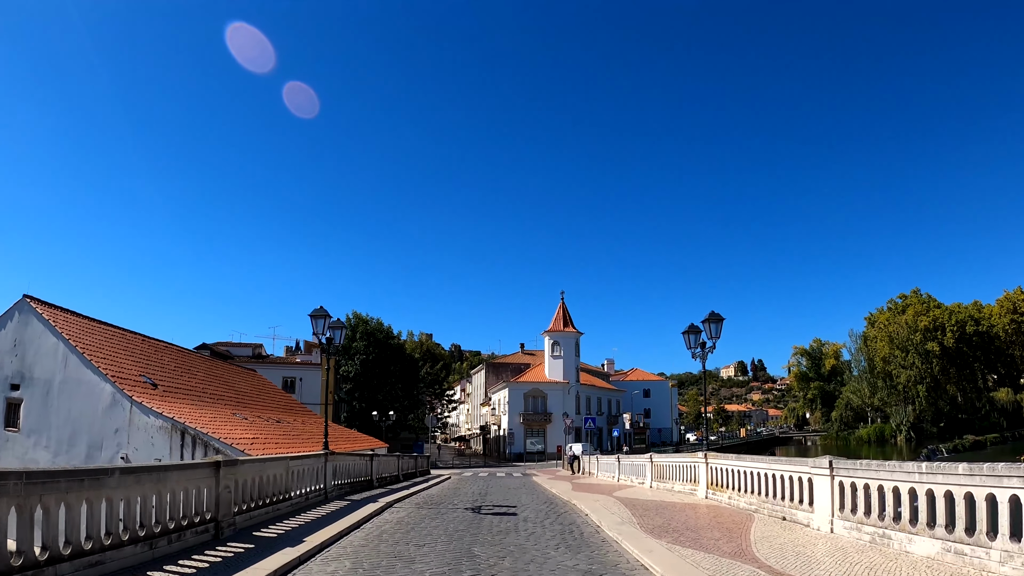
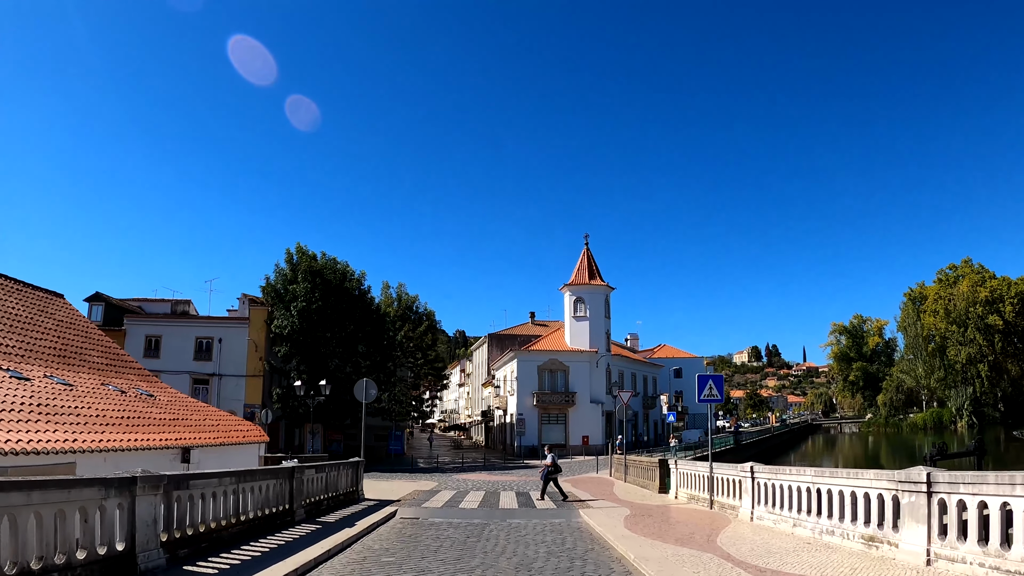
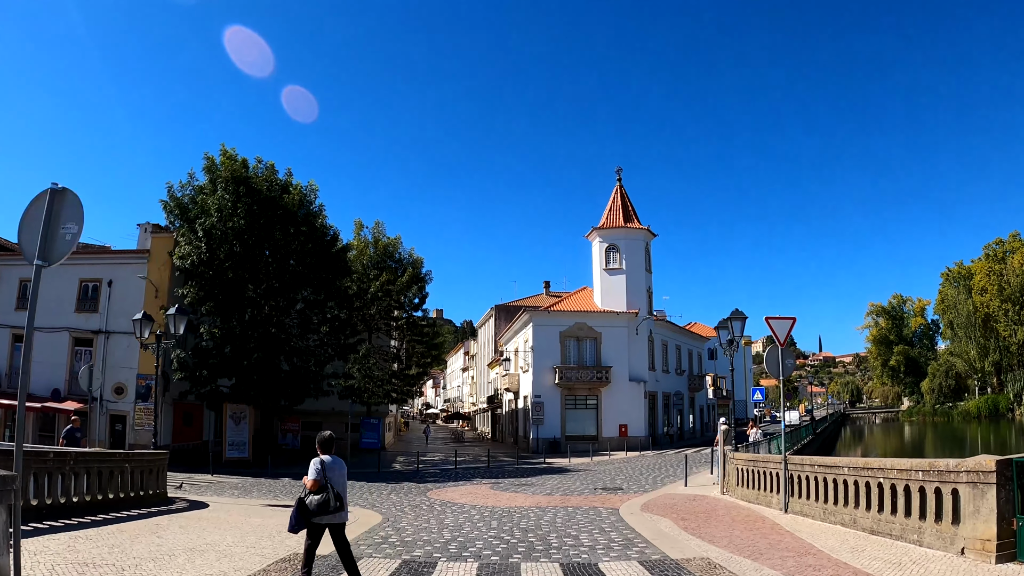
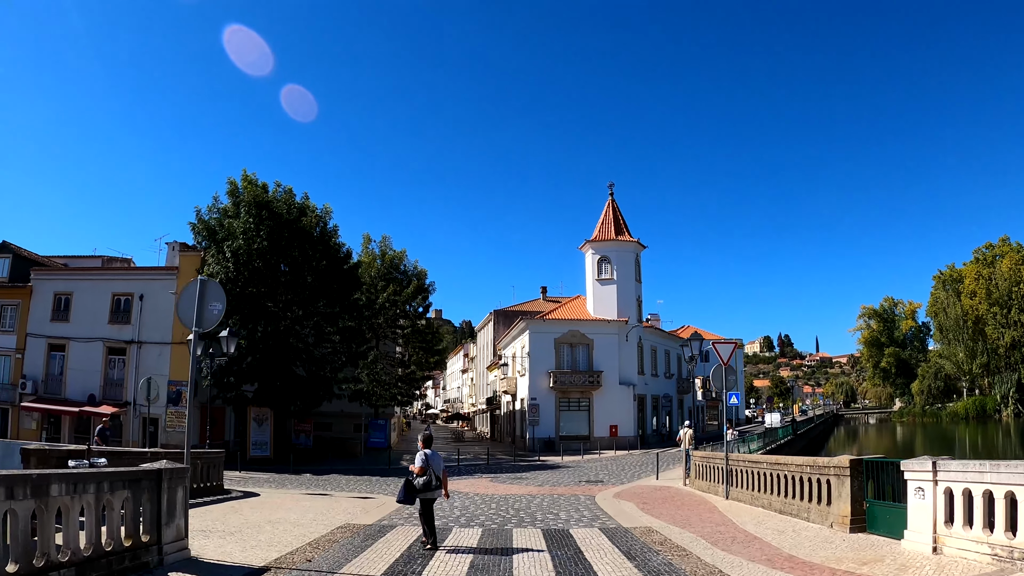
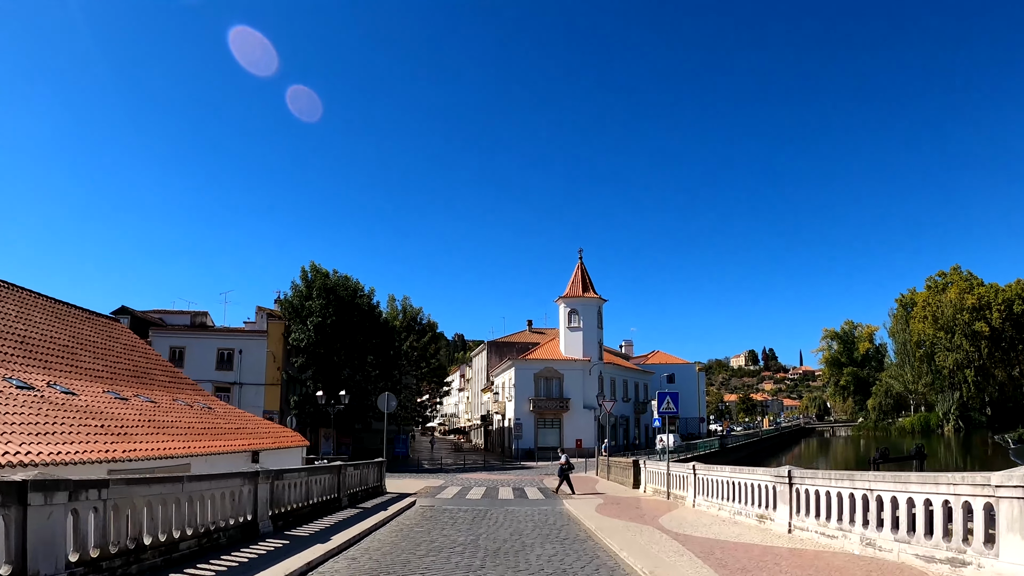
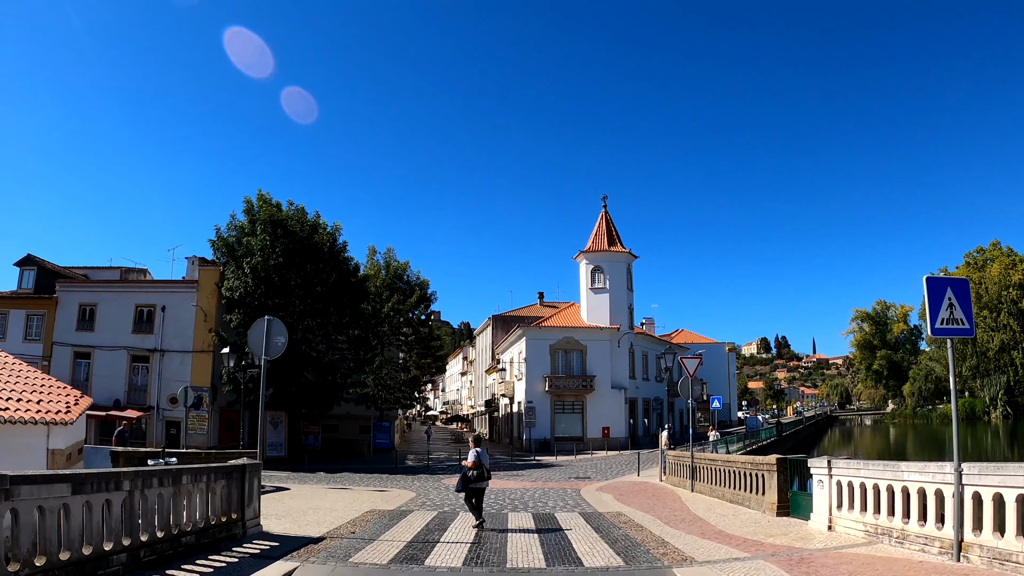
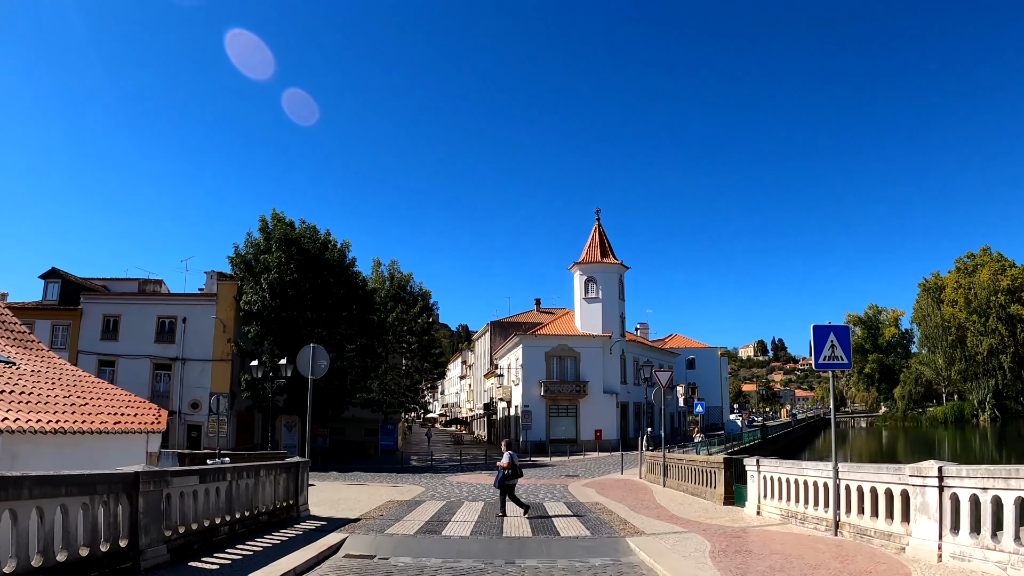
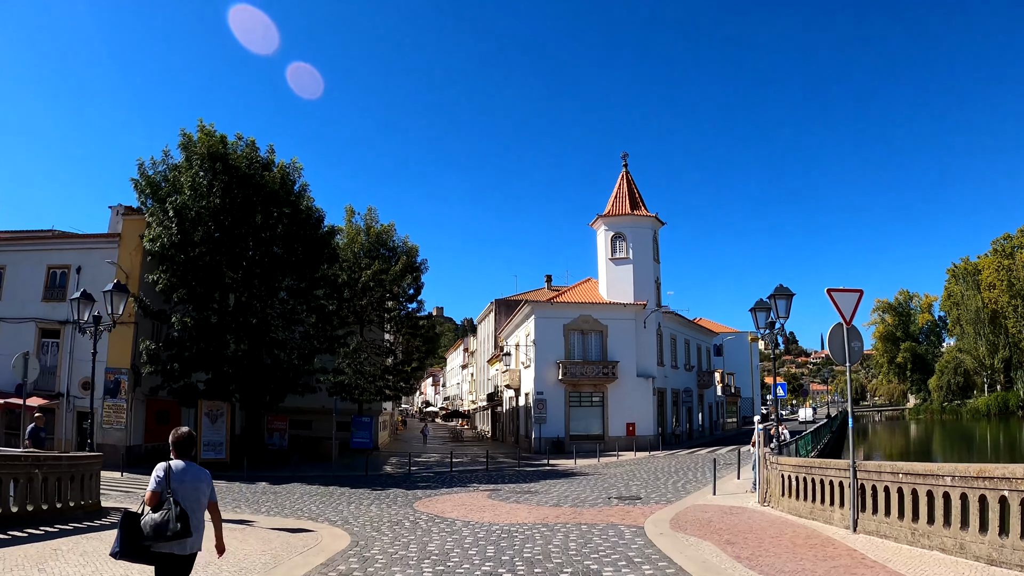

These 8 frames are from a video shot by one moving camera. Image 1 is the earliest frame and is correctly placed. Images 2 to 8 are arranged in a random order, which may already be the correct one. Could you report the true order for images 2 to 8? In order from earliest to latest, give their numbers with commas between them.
5, 2, 7, 6, 4, 3, 8
